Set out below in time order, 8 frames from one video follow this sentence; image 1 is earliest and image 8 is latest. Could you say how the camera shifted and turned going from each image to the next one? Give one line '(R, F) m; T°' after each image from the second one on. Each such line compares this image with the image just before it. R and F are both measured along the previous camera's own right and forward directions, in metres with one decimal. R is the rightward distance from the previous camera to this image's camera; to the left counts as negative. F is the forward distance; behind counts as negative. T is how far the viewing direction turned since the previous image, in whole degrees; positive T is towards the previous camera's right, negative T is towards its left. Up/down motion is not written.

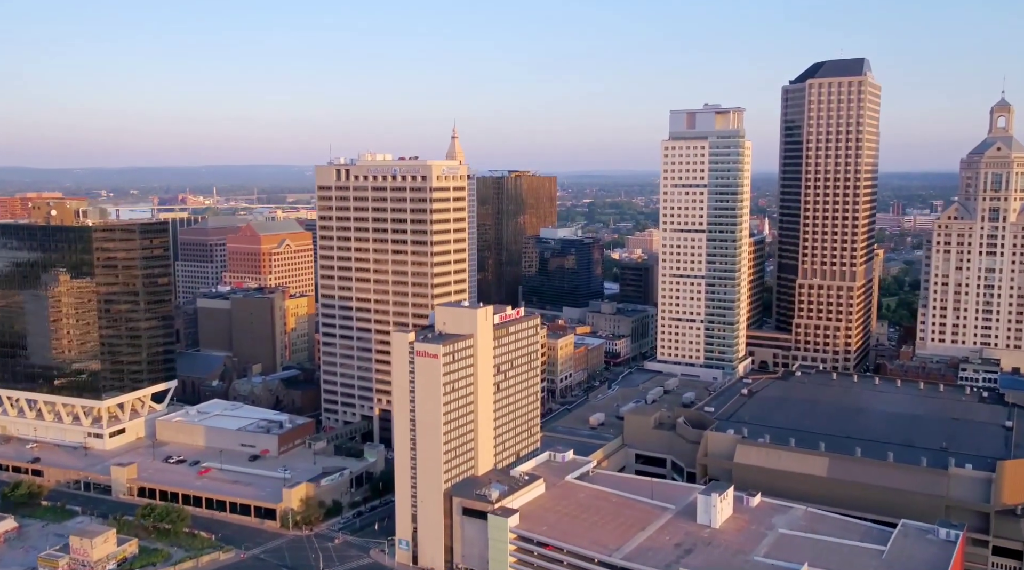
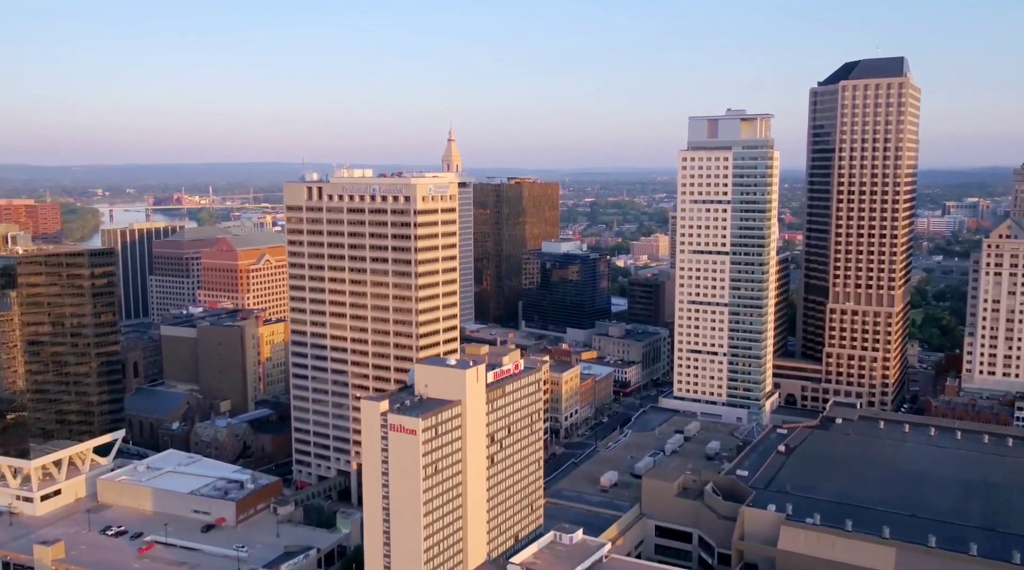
(+0.3, +13.1) m; 0°
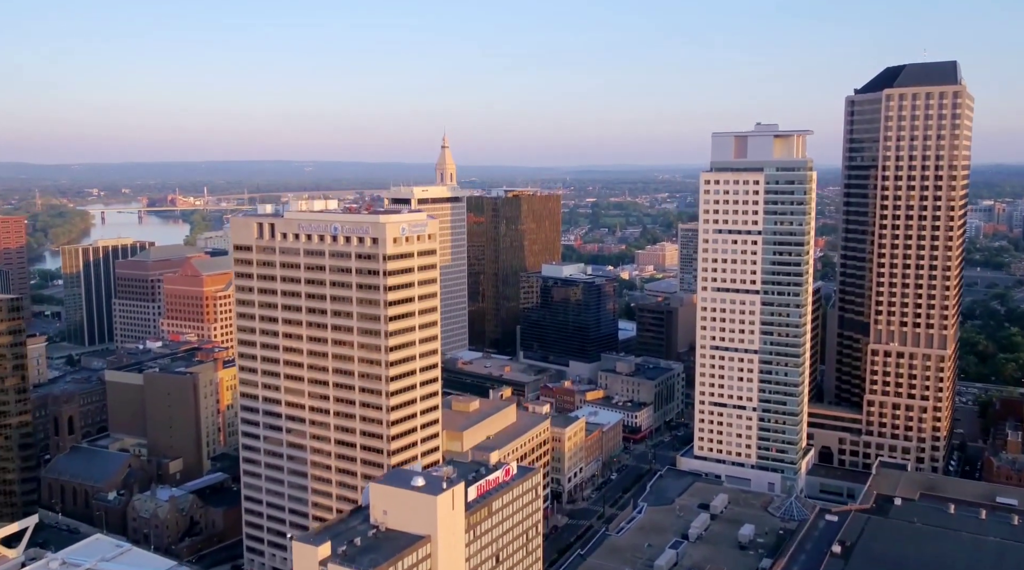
(+0.6, +14.7) m; 0°
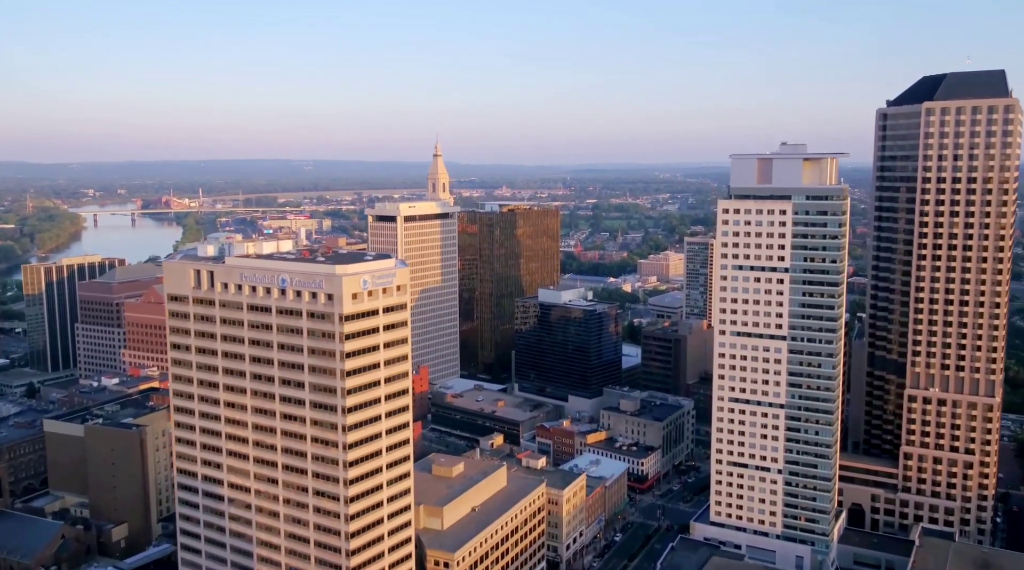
(+0.9, +11.4) m; 0°
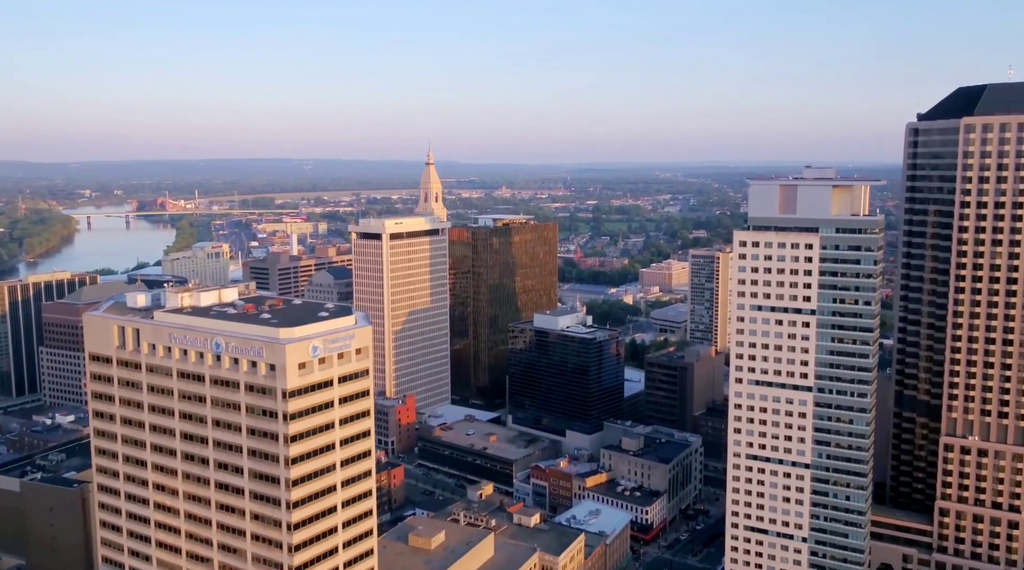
(+1.0, +9.3) m; 0°
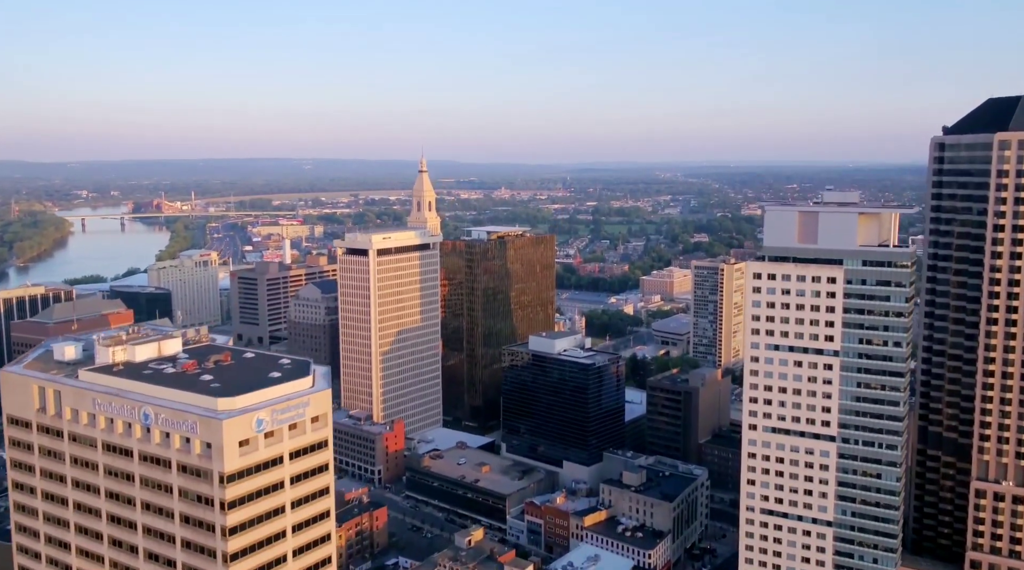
(+0.8, +6.9) m; 0°
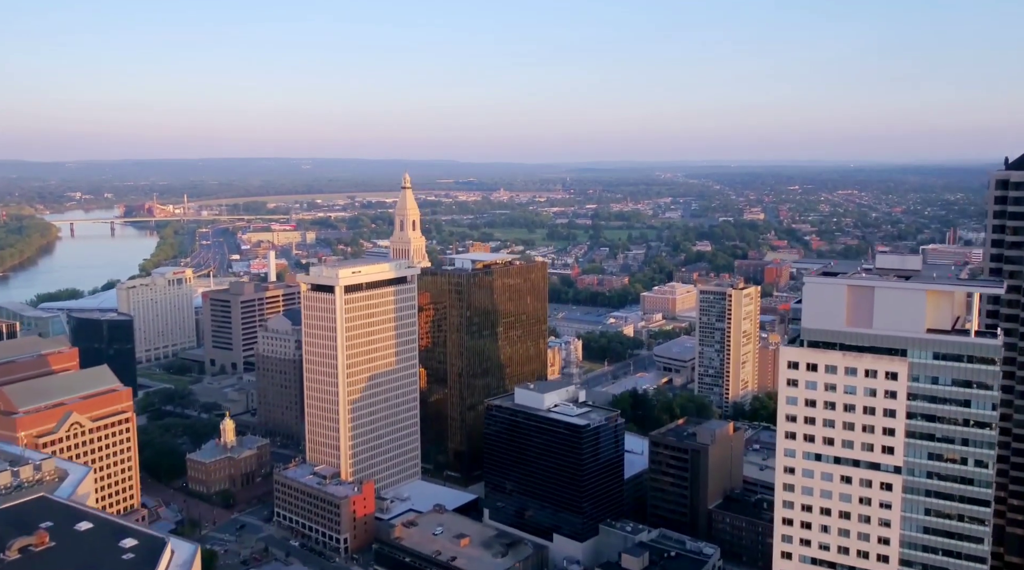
(+1.9, +13.6) m; 0°
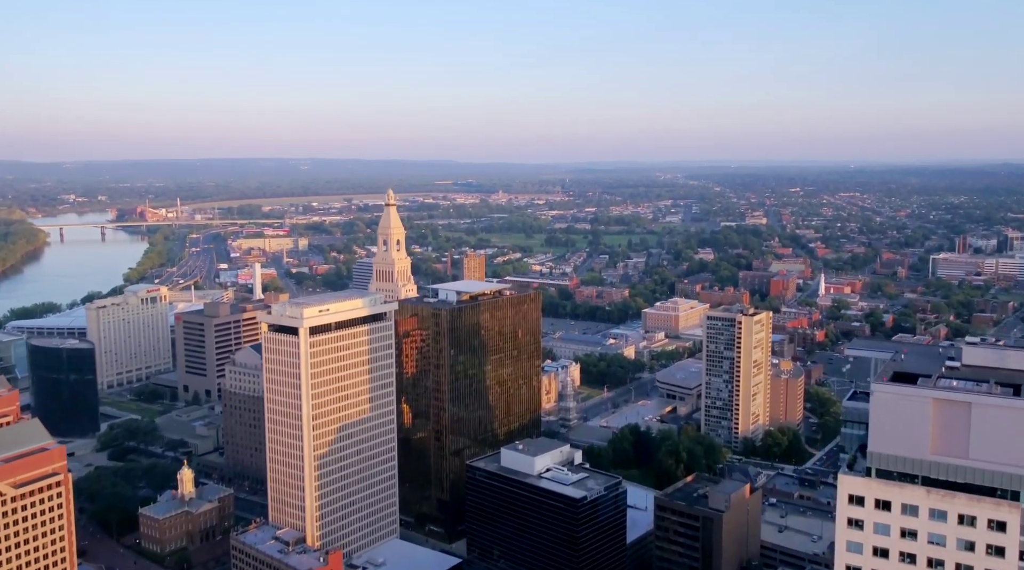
(+1.3, +12.3) m; 0°
